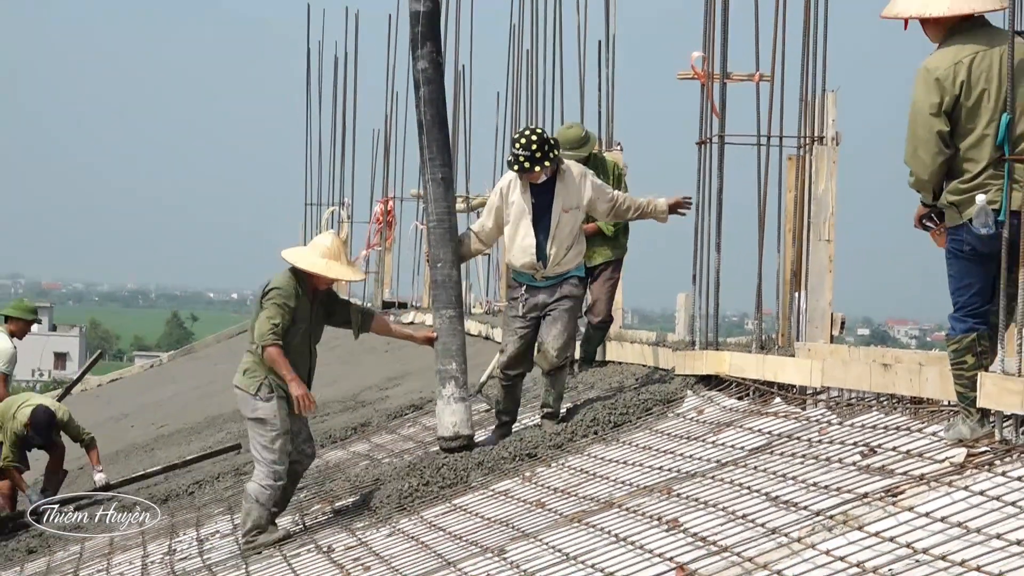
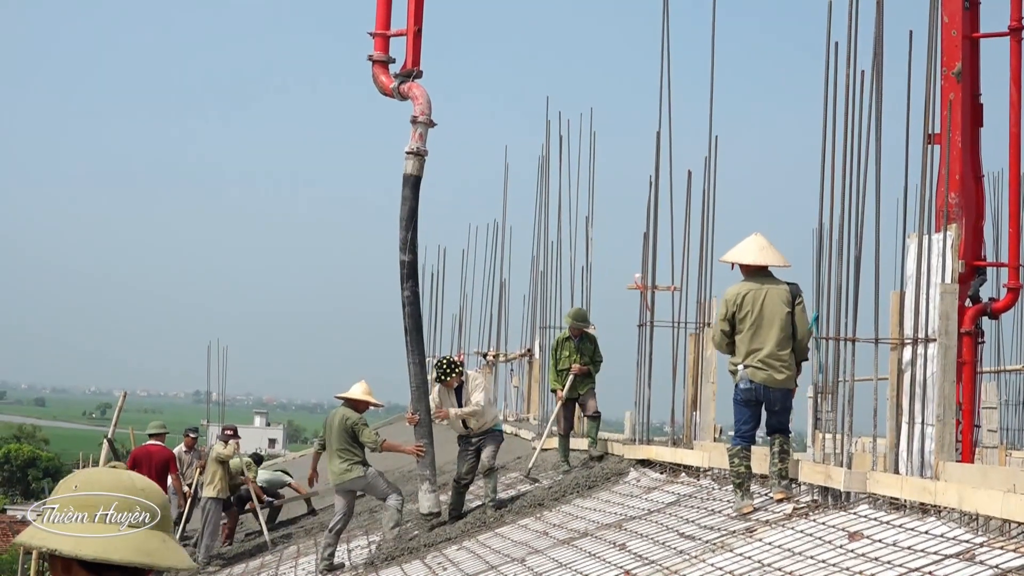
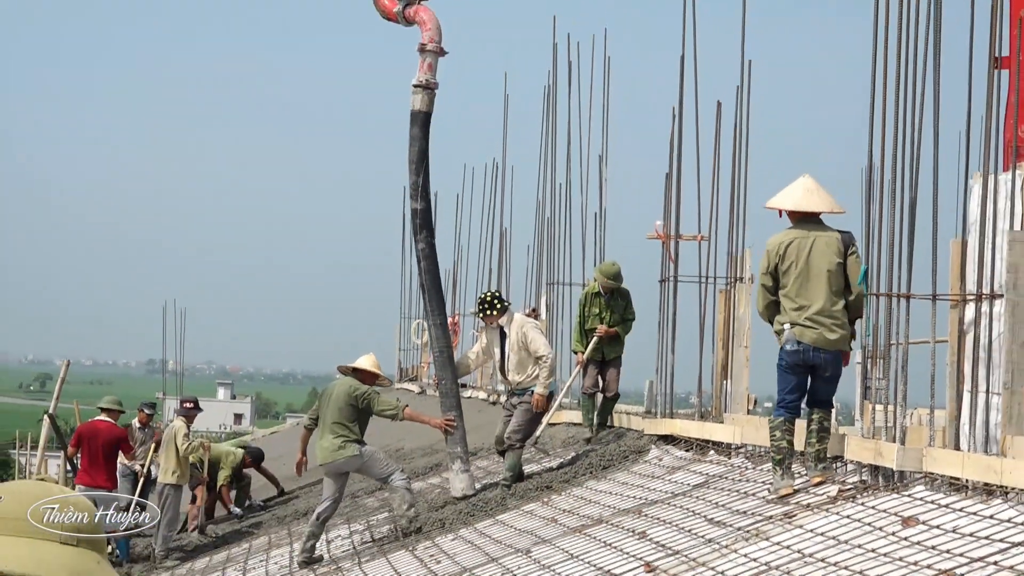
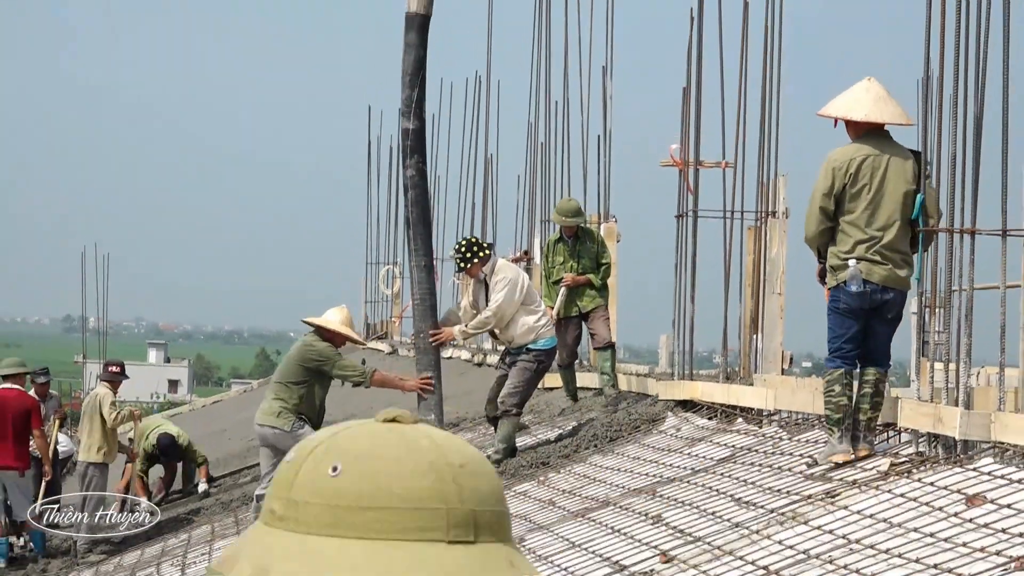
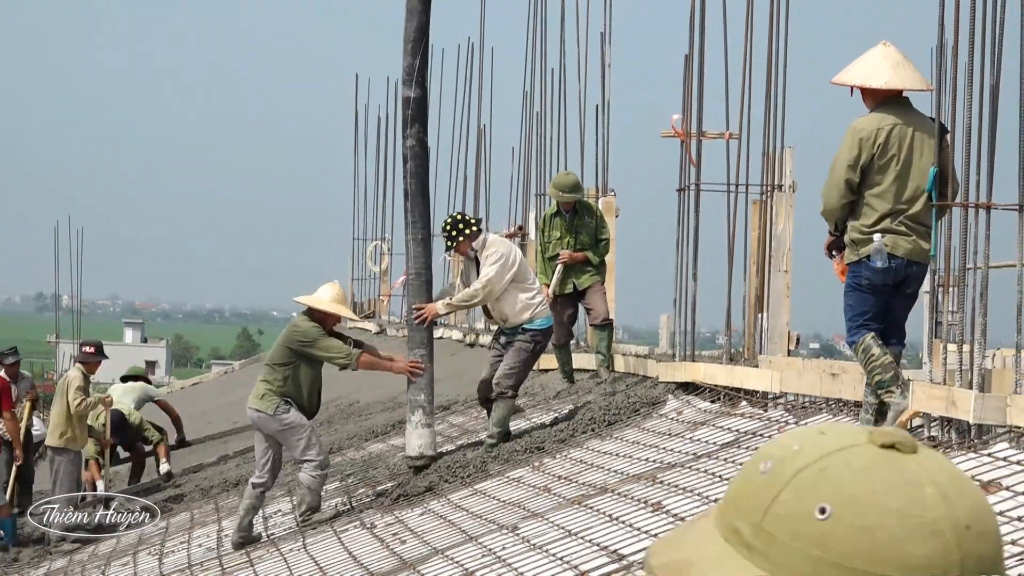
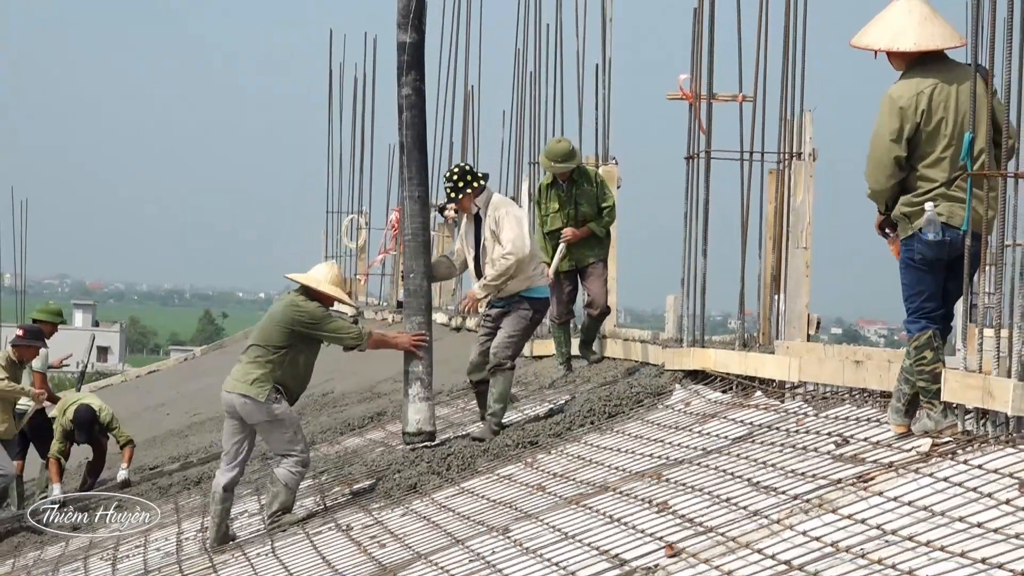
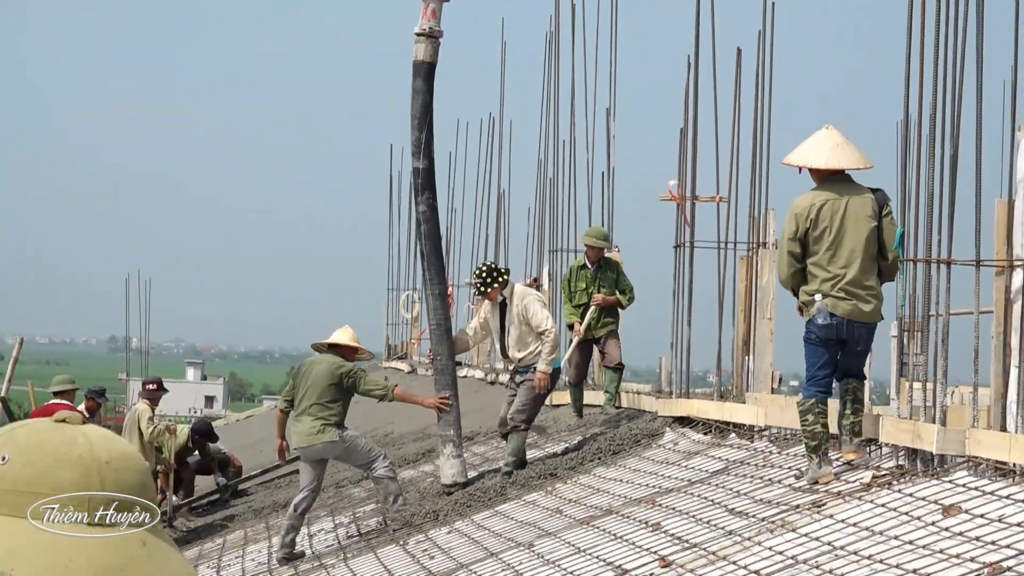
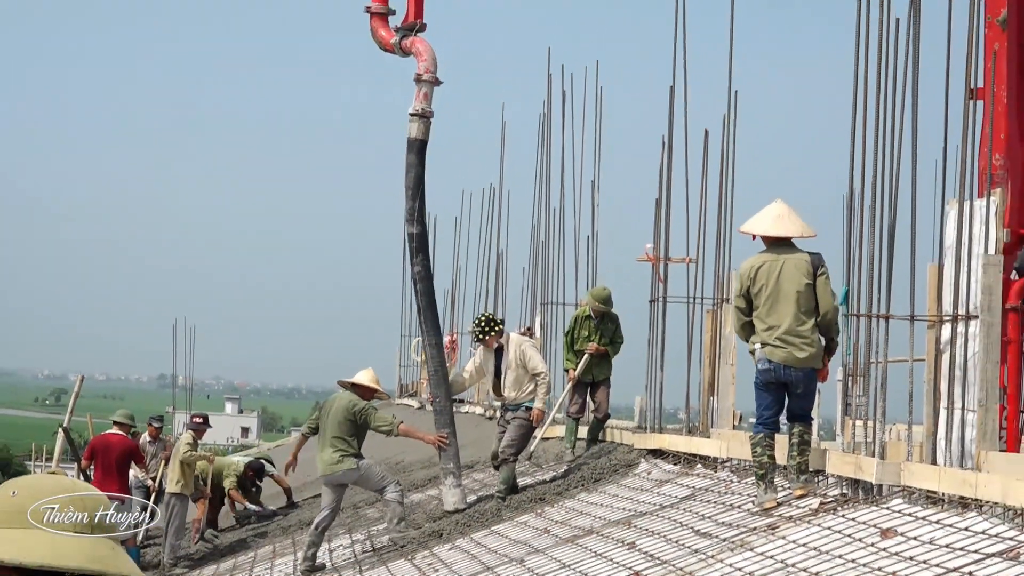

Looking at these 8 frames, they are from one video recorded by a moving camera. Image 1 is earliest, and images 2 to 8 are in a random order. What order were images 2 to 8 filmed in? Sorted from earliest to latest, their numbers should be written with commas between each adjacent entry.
6, 5, 4, 7, 3, 8, 2
